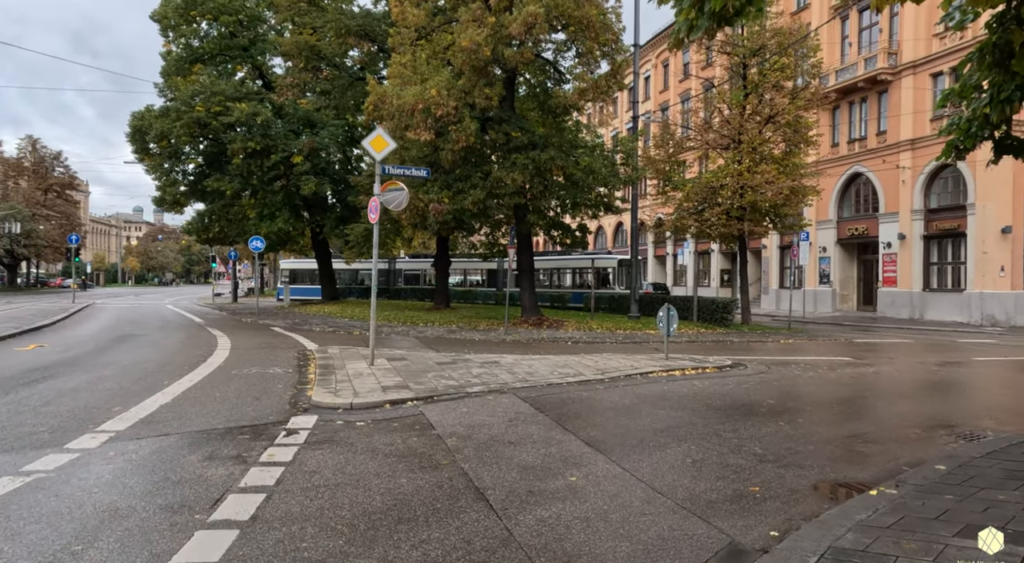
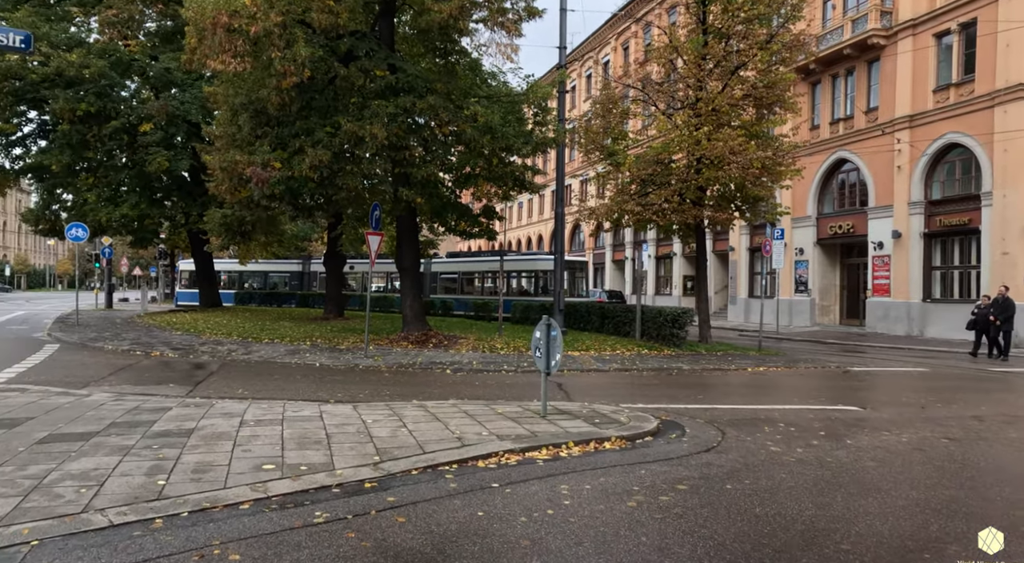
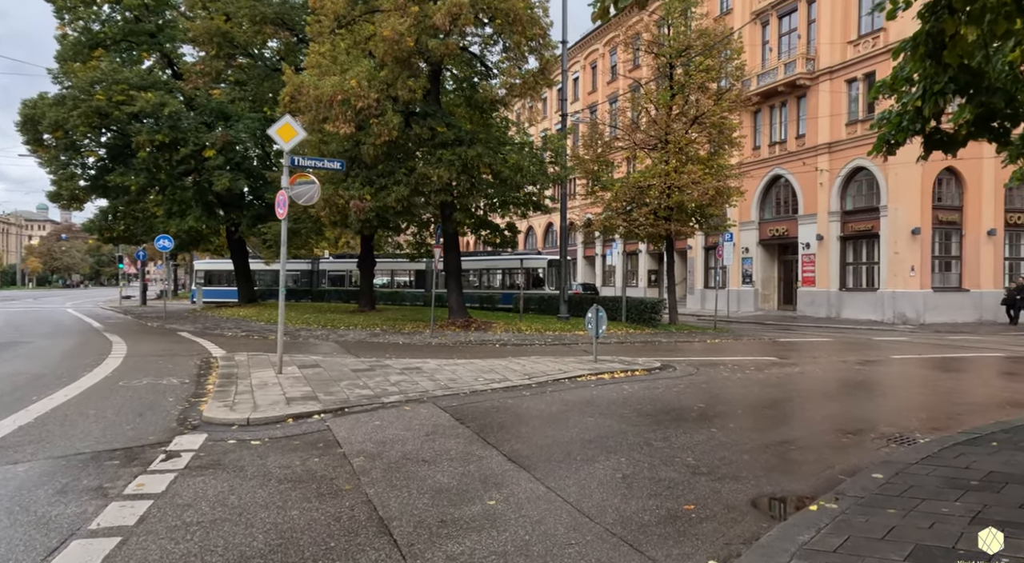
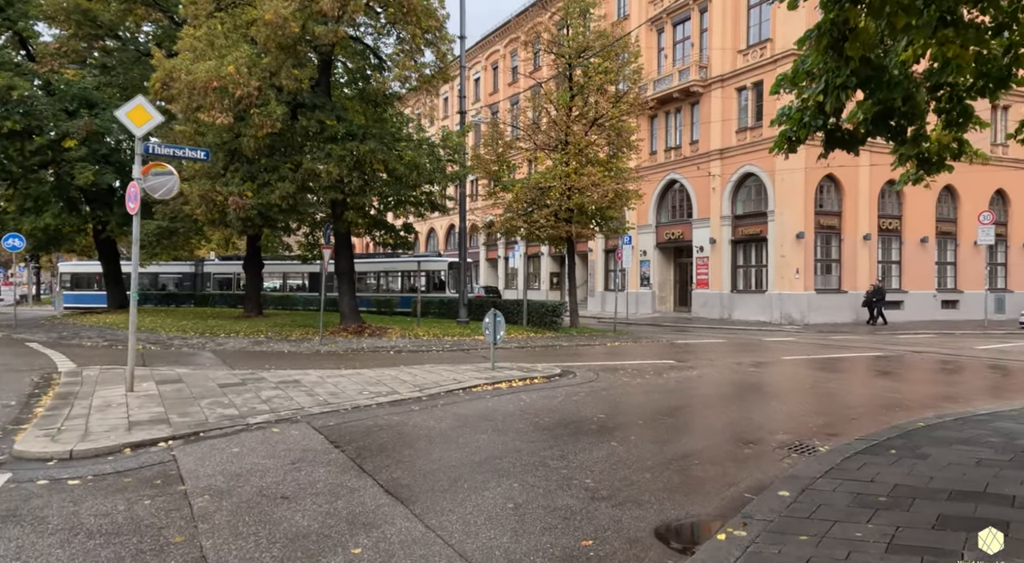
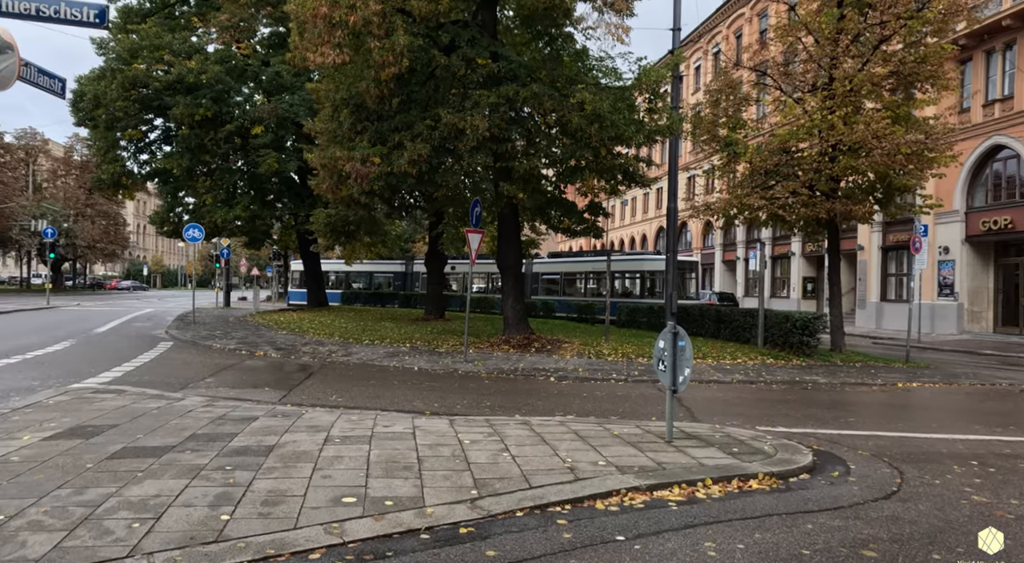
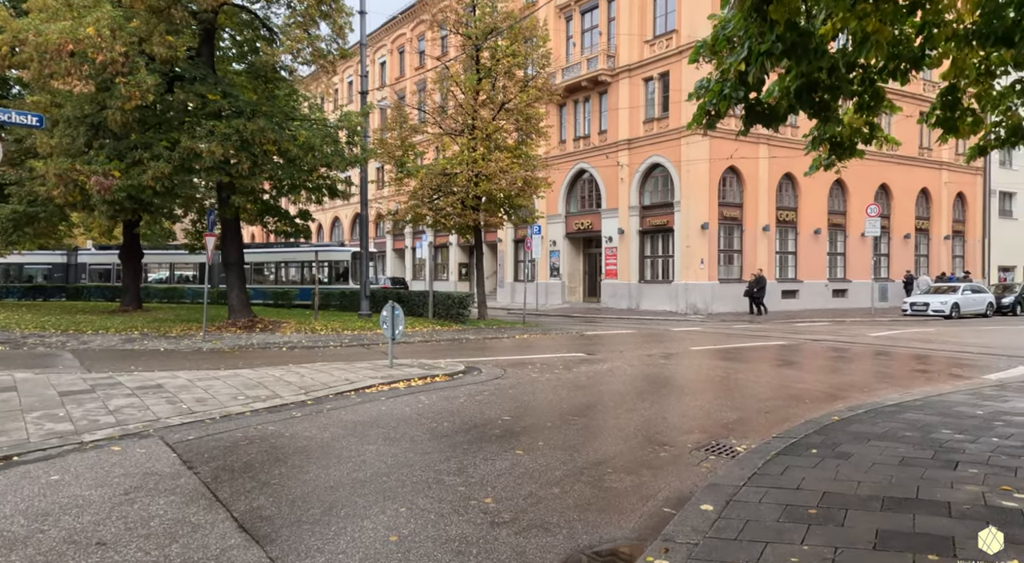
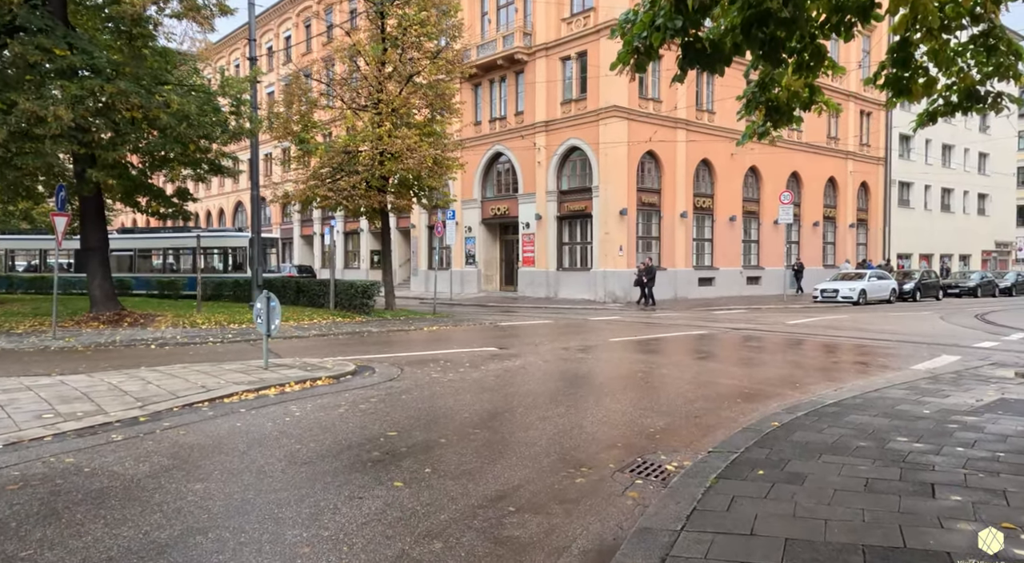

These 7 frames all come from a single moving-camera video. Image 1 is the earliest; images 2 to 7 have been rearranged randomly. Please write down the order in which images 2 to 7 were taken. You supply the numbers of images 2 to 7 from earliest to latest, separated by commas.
3, 4, 6, 7, 2, 5
